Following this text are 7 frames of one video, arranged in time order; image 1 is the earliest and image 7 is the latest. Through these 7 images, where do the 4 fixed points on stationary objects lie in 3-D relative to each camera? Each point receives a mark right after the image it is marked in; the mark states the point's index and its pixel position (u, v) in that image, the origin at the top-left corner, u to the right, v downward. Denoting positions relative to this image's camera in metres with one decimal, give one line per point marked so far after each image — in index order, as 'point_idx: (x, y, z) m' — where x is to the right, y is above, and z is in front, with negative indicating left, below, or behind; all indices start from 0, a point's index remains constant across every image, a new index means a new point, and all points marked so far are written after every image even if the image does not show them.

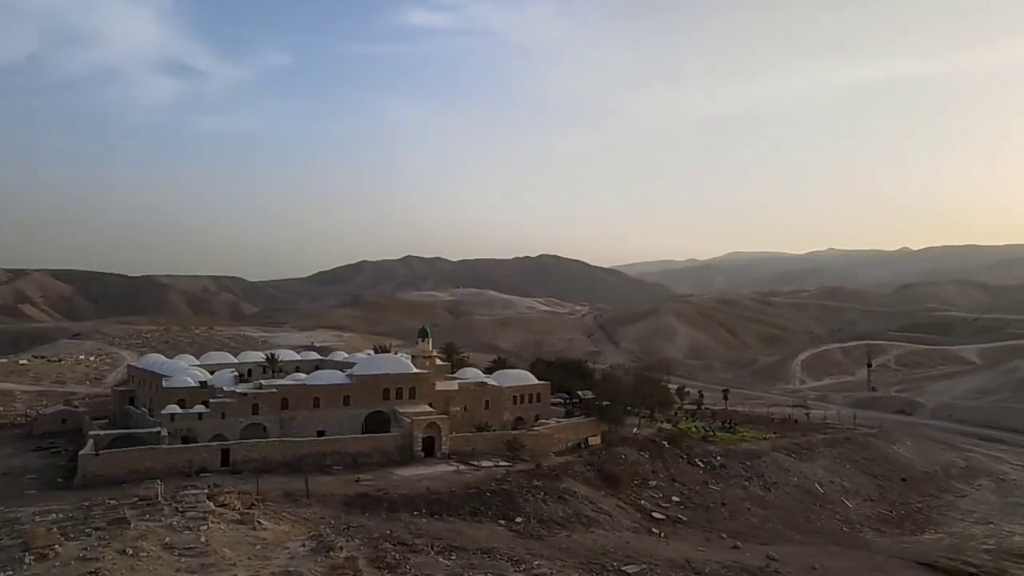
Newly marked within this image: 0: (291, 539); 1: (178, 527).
0: (-5.1, -5.8, +19.1) m
1: (-7.2, -5.2, +17.8) m
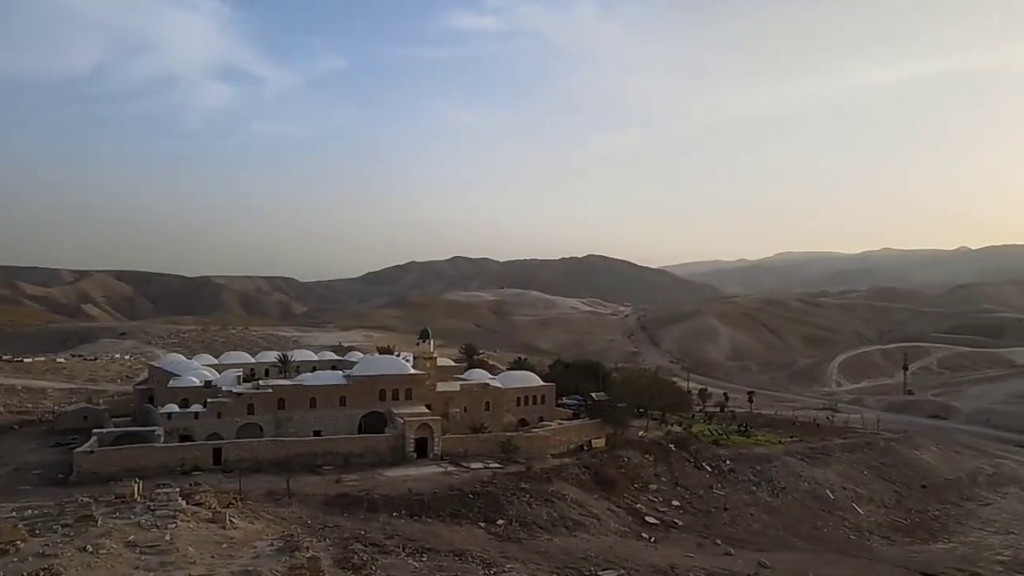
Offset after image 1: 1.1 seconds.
0: (-5.9, -5.8, +19.3) m
1: (-8.1, -5.2, +18.2) m
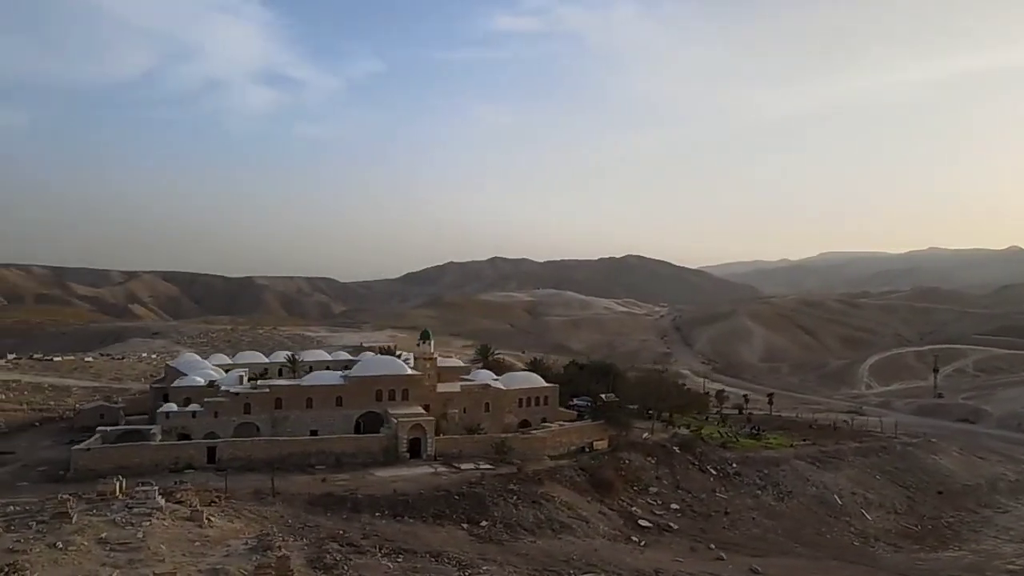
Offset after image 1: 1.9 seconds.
0: (-6.5, -5.8, +19.5) m
1: (-8.8, -5.2, +18.5) m
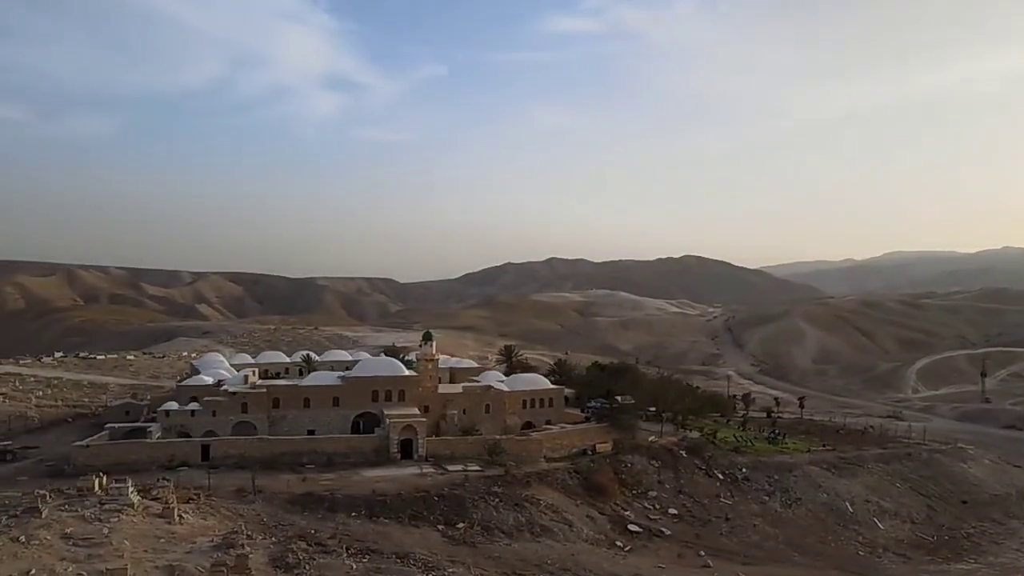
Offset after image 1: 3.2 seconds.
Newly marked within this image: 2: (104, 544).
0: (-7.4, -5.9, +19.8) m
1: (-9.7, -5.3, +19.0) m
2: (-8.9, -5.6, +18.0) m
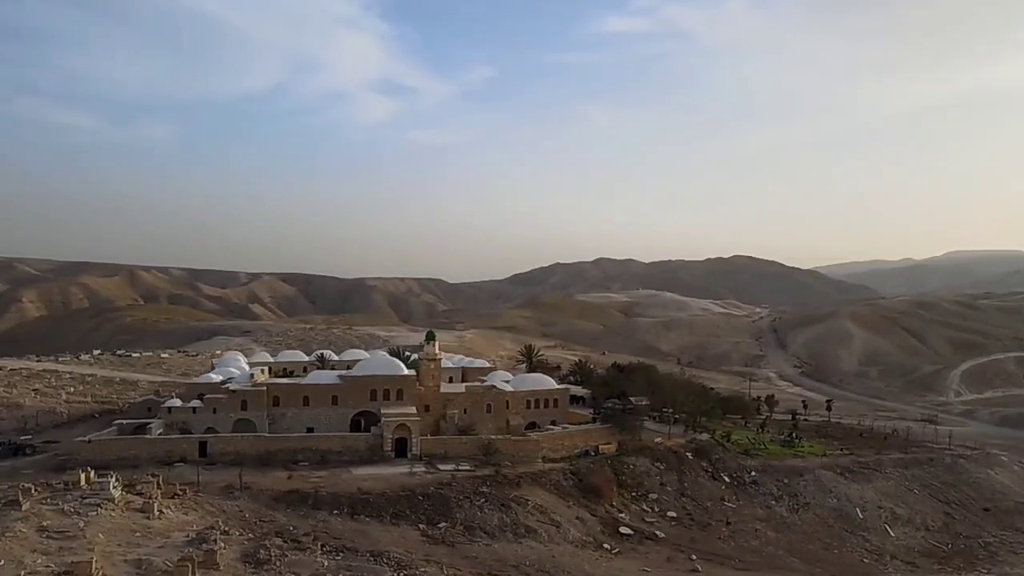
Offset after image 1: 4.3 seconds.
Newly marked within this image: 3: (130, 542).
0: (-8.1, -5.9, +20.2) m
1: (-10.4, -5.2, +19.5) m
2: (-9.7, -5.5, +18.5) m
3: (-8.7, -5.8, +18.8) m
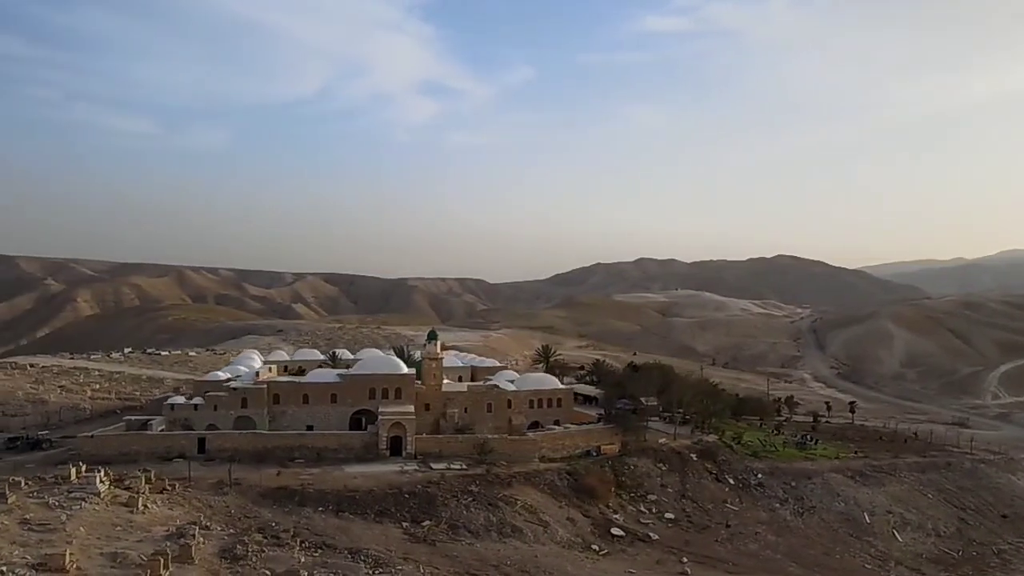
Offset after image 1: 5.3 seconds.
0: (-8.6, -5.8, +20.5) m
1: (-11.1, -5.2, +19.9) m
2: (-10.3, -5.5, +18.9) m
3: (-9.3, -5.7, +19.2) m
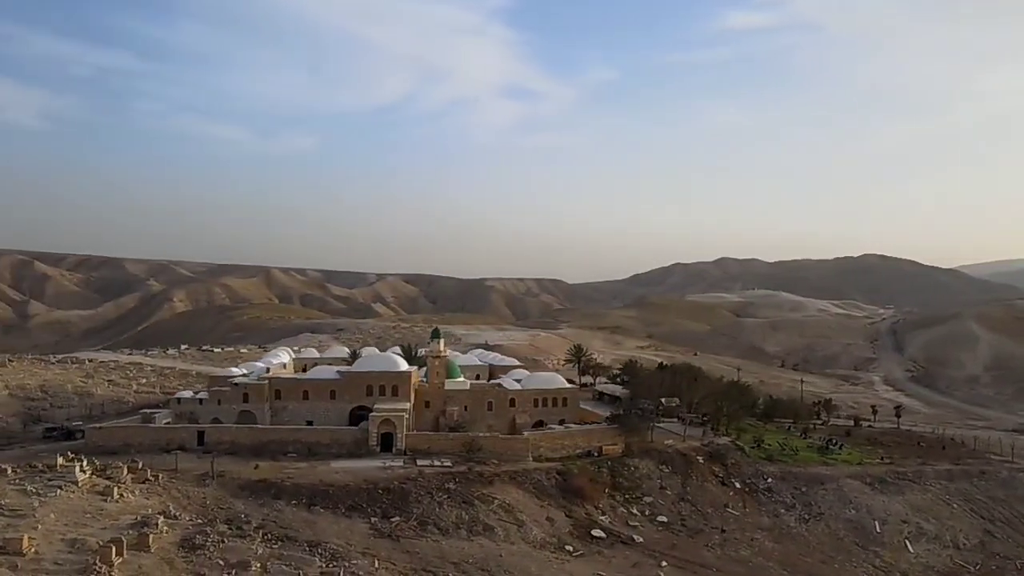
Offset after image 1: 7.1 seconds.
0: (-9.7, -5.7, +21.2) m
1: (-12.2, -5.1, +20.9) m
2: (-11.5, -5.4, +19.8) m
3: (-10.5, -5.6, +20.0) m
